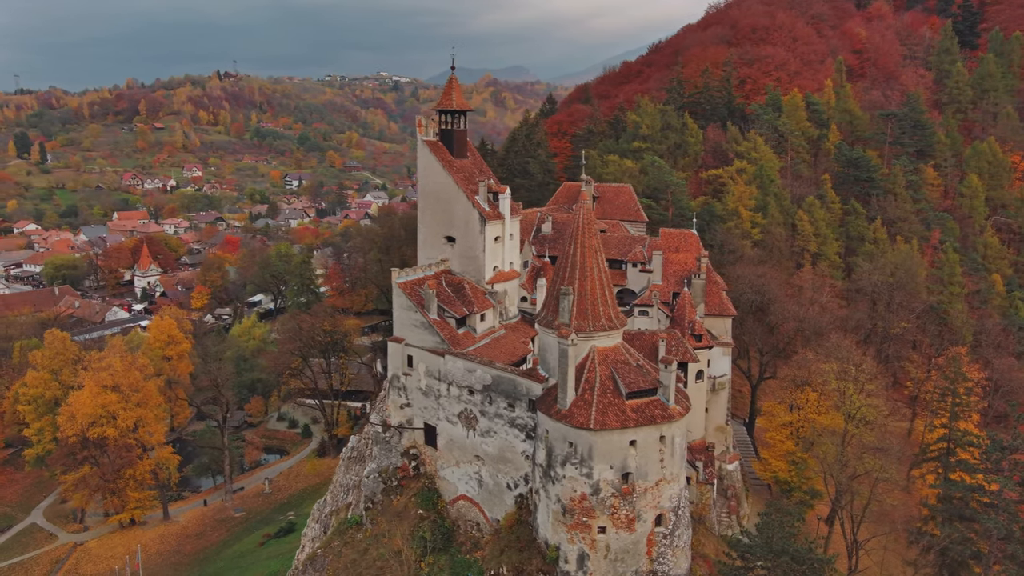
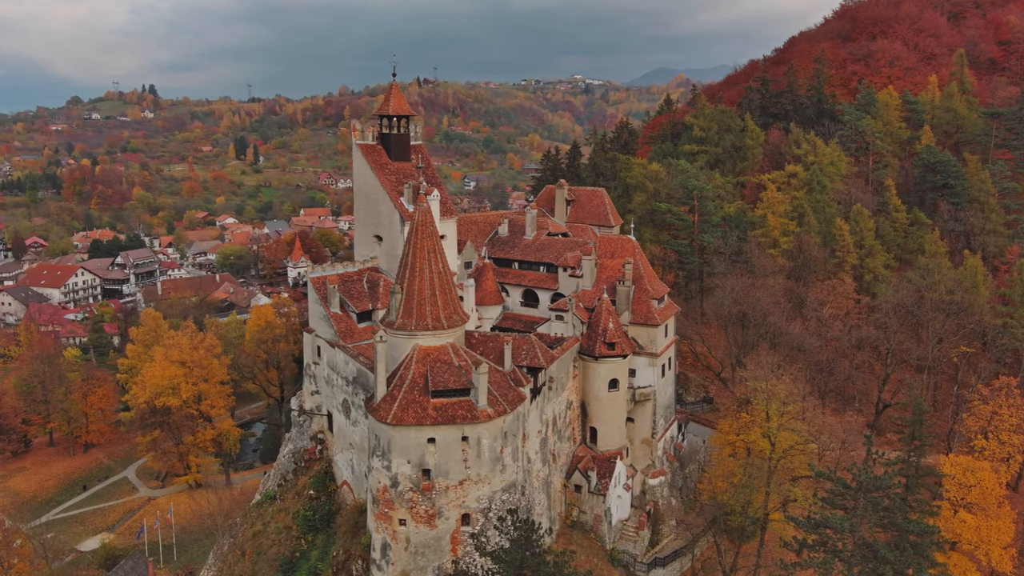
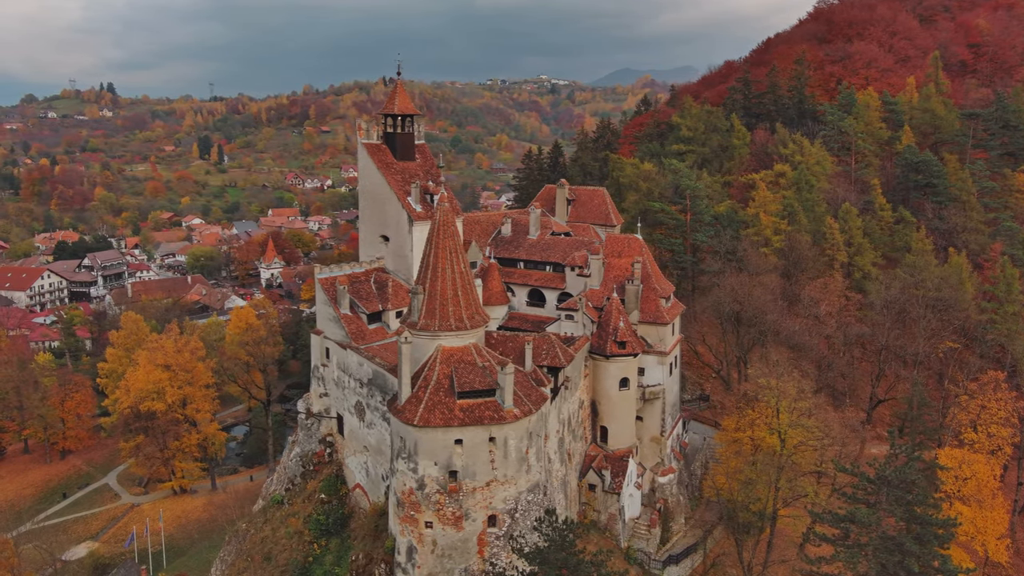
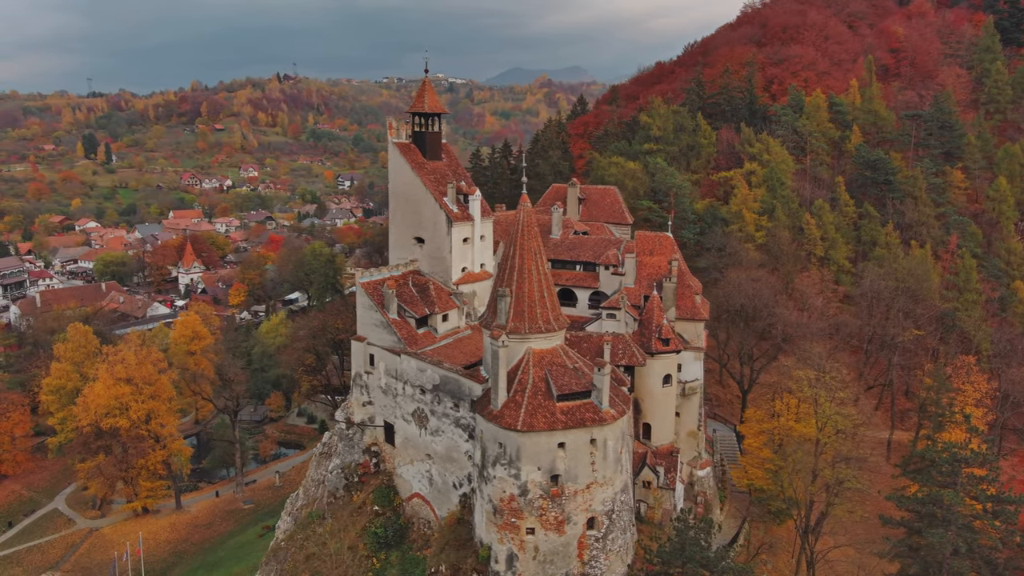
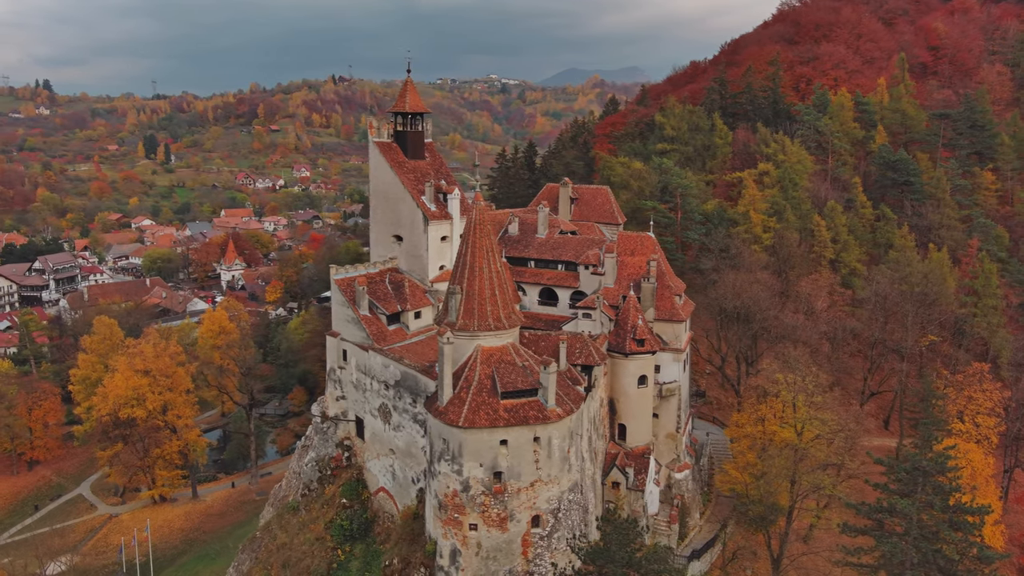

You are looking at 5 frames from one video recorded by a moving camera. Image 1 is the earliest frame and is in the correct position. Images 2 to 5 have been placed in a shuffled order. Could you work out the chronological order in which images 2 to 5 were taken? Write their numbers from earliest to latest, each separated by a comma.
4, 5, 3, 2
